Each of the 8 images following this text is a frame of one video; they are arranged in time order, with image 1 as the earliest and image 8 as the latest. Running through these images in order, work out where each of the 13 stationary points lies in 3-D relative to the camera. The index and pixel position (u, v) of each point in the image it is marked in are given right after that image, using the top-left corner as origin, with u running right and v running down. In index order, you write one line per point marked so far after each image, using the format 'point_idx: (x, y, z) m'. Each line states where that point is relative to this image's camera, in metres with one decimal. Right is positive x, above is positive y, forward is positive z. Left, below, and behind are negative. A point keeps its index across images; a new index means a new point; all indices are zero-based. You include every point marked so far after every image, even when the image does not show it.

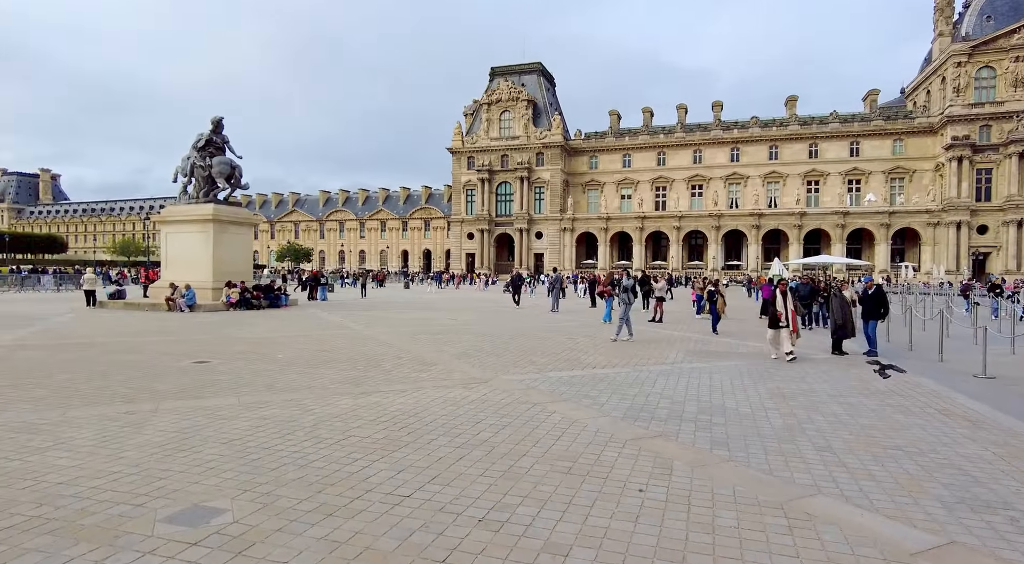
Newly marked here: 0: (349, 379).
0: (-2.2, -1.4, +8.7) m
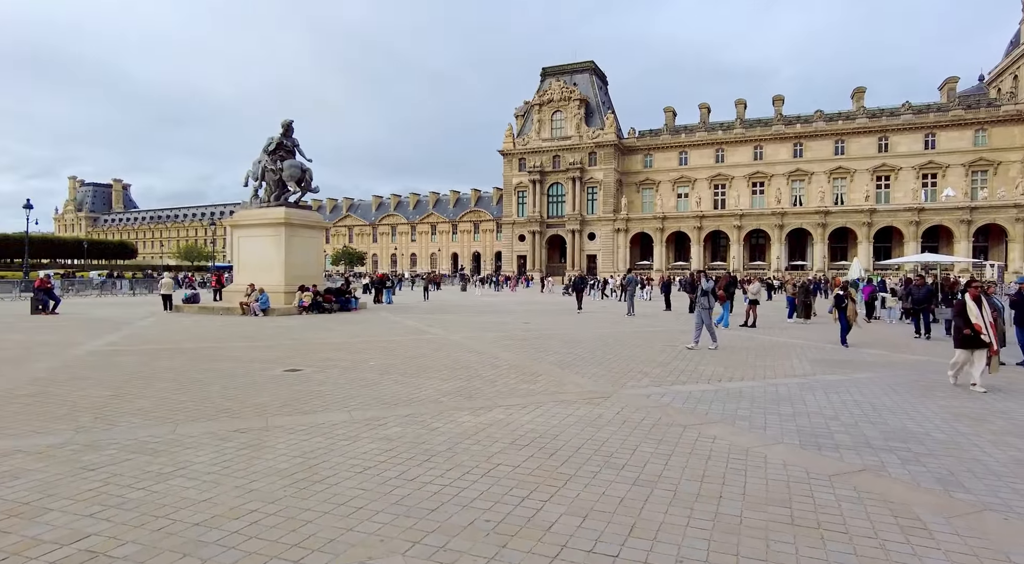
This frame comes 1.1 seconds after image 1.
0: (-0.7, -1.4, +8.0) m
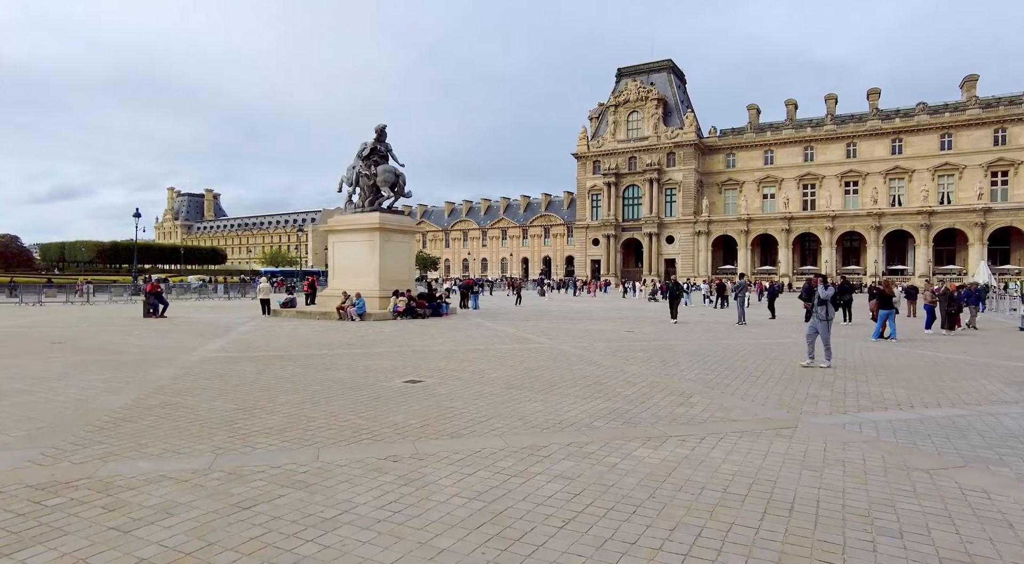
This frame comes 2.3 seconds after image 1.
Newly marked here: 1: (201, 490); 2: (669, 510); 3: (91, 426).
0: (+1.1, -1.5, +7.1) m
1: (-2.3, -1.5, +4.7) m
2: (+1.0, -1.5, +4.1) m
3: (-4.5, -1.5, +6.8) m
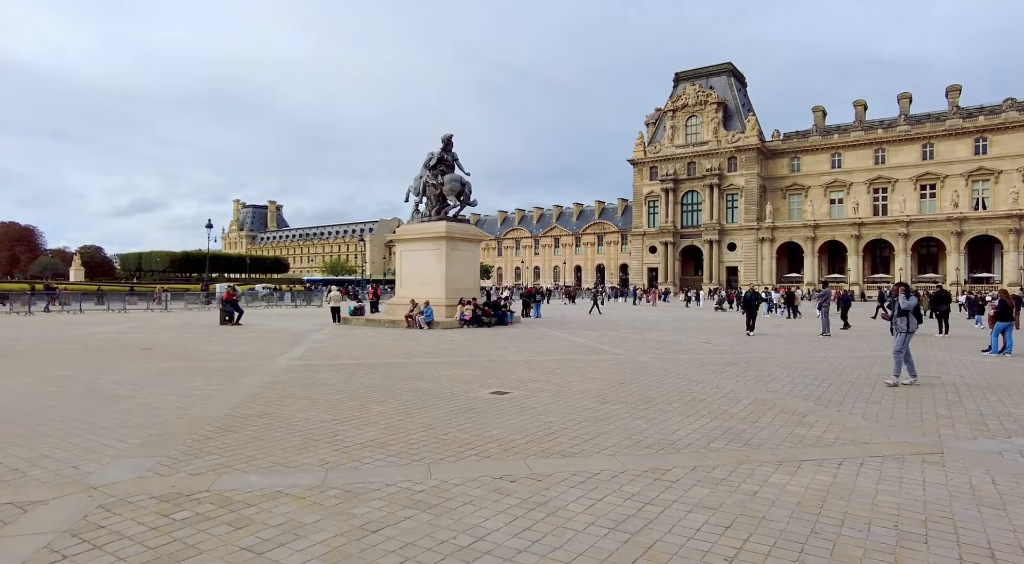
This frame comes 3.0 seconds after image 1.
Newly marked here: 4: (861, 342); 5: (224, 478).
0: (+2.3, -1.6, +6.6) m
1: (-1.3, -1.6, +4.5) m
2: (+1.9, -1.5, +3.6) m
3: (-3.4, -1.6, +6.8) m
4: (+10.3, -1.8, +18.5) m
5: (-2.4, -1.6, +5.3) m
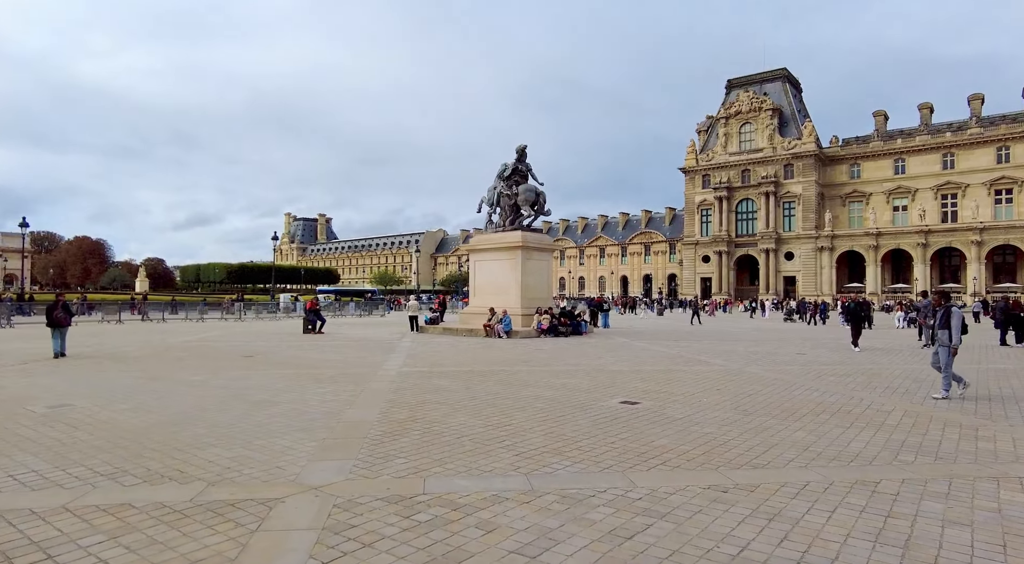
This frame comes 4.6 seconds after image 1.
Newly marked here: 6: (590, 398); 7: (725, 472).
0: (+4.1, -1.7, +6.4) m
1: (+0.3, -1.6, +4.5) m
2: (+3.5, -1.6, +3.4) m
3: (-1.6, -1.7, +7.0) m
4: (+12.8, -2.0, +17.7) m
5: (-0.7, -1.7, +5.3) m
6: (+1.2, -1.8, +10.0) m
7: (+1.9, -1.7, +5.6) m
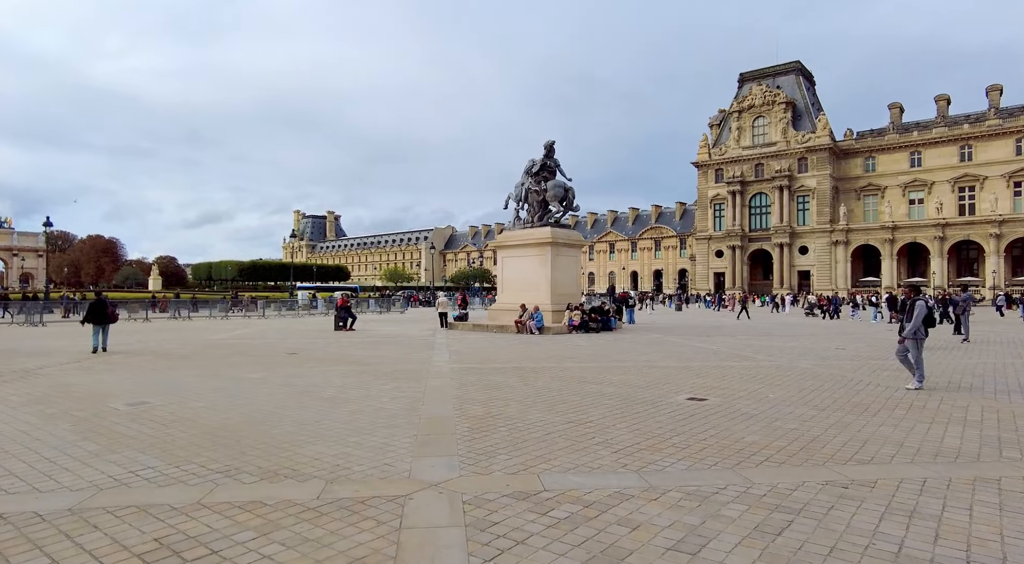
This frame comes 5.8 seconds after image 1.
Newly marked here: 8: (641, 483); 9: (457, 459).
0: (+5.0, -1.7, +6.3) m
1: (+1.3, -1.6, +4.5) m
2: (+4.4, -1.5, +3.4) m
3: (-0.6, -1.7, +7.0) m
4: (+14.0, -1.8, +17.5) m
5: (+0.3, -1.7, +5.4) m
6: (+2.3, -1.8, +10.0) m
7: (+2.9, -1.6, +5.6) m
8: (+1.1, -1.7, +5.2) m
9: (-0.5, -1.7, +6.0) m
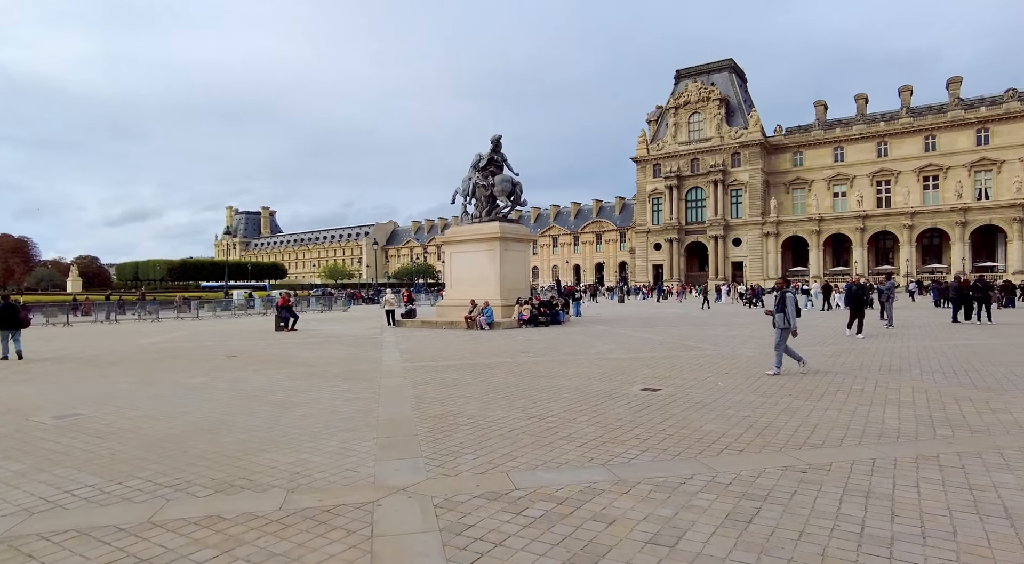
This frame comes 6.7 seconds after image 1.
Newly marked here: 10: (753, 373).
0: (+4.7, -1.5, +6.7) m
1: (+1.1, -1.6, +4.6) m
2: (+4.3, -1.4, +3.7) m
3: (-1.0, -1.7, +6.9) m
4: (+12.5, -1.5, +18.7) m
5: (0.0, -1.6, +5.3) m
6: (+1.6, -1.7, +10.1) m
7: (+2.6, -1.6, +5.8) m
8: (+0.8, -1.6, +5.2) m
9: (-0.8, -1.7, +5.8) m
10: (+4.3, -1.6, +11.3) m
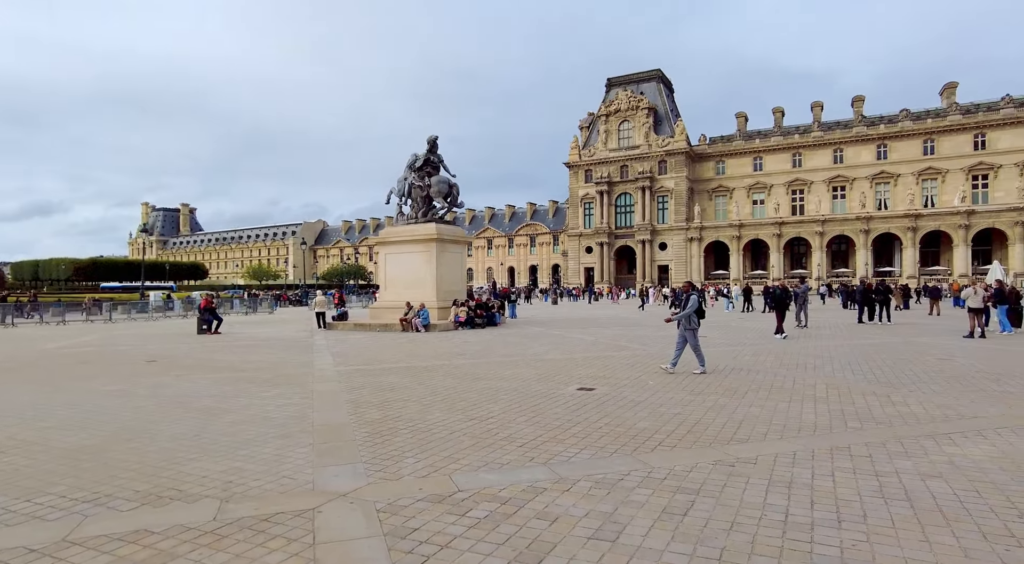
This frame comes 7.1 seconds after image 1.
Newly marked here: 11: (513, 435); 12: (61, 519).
0: (+4.0, -1.6, +7.2) m
1: (+0.7, -1.6, +4.7) m
2: (+4.0, -1.5, +4.2) m
3: (-1.6, -1.7, +6.8) m
4: (+10.5, -1.6, +20.0) m
5: (-0.5, -1.7, +5.3) m
6: (+0.6, -1.7, +10.3) m
7: (+2.0, -1.6, +6.1) m
8: (+0.3, -1.6, +5.3) m
9: (-1.4, -1.7, +5.8) m
10: (+3.2, -1.7, +11.7) m
11: (0.0, -1.7, +6.8) m
12: (-3.3, -1.7, +4.6) m
